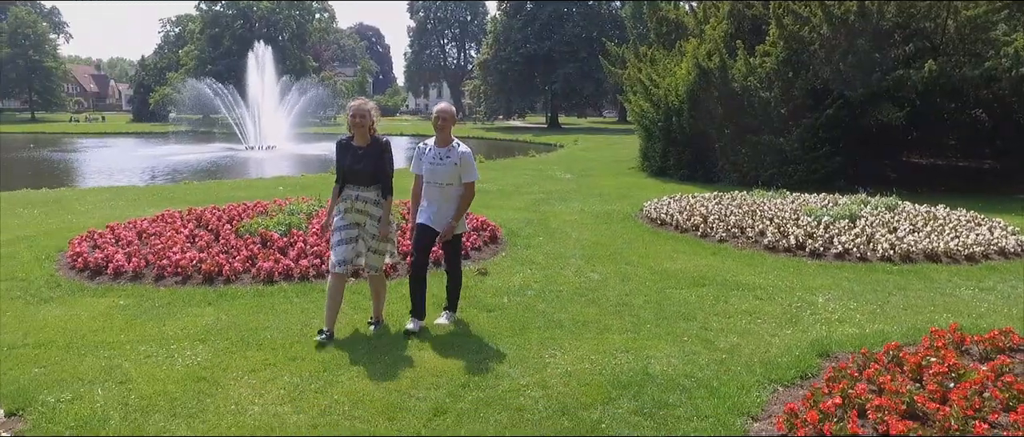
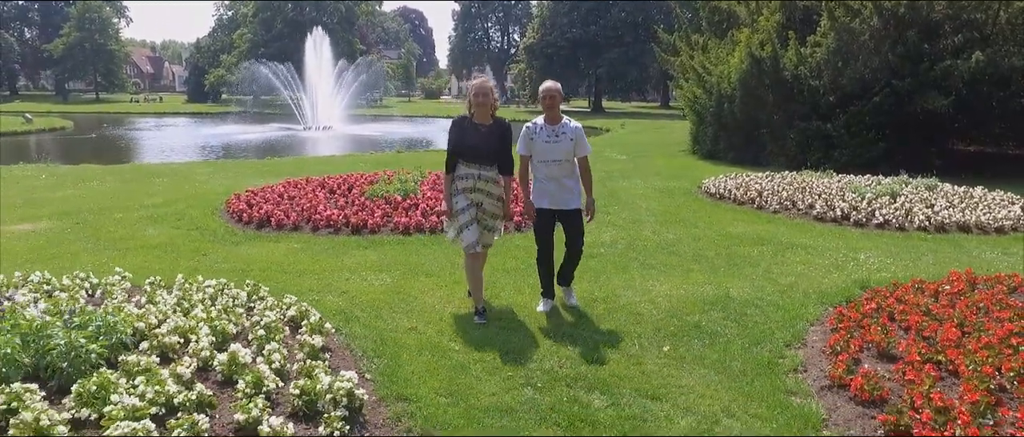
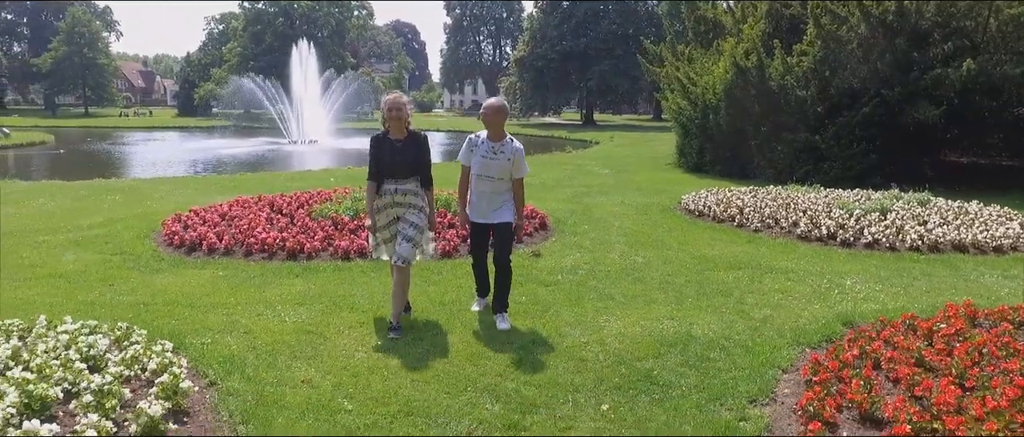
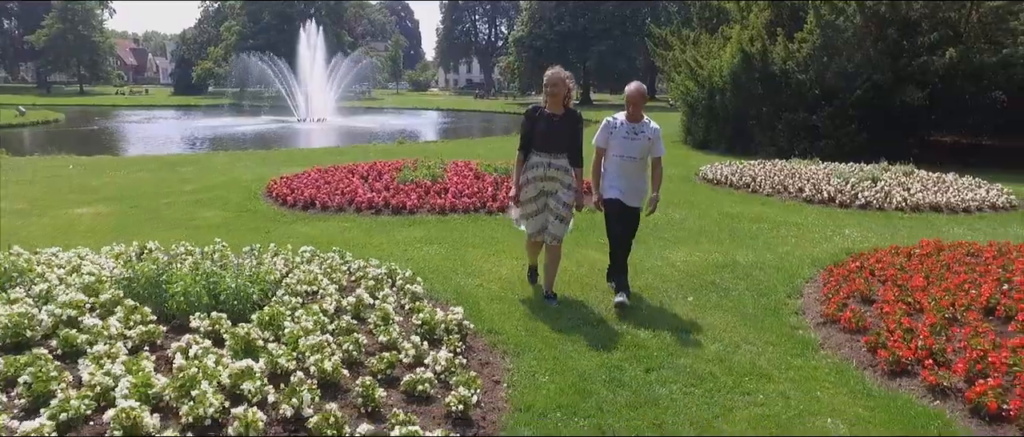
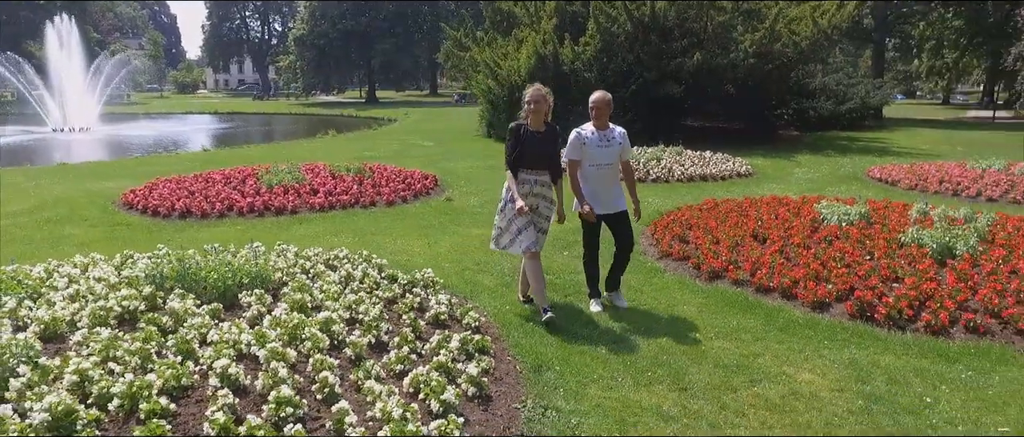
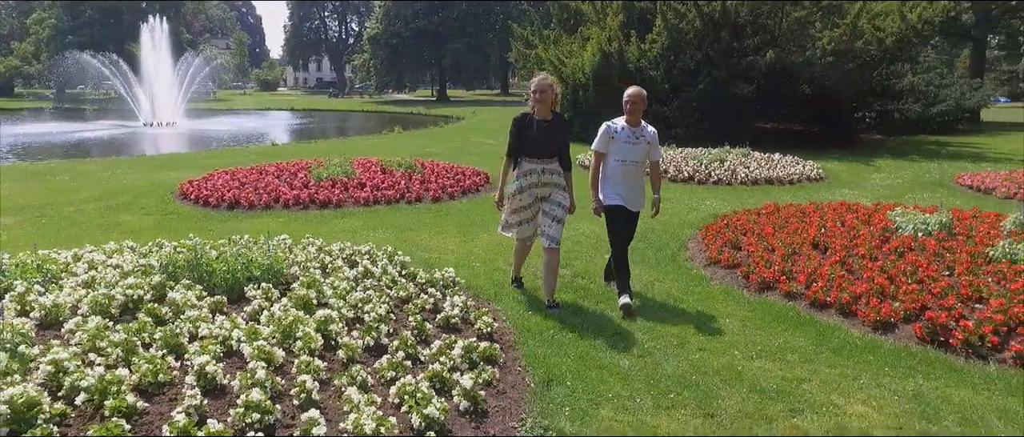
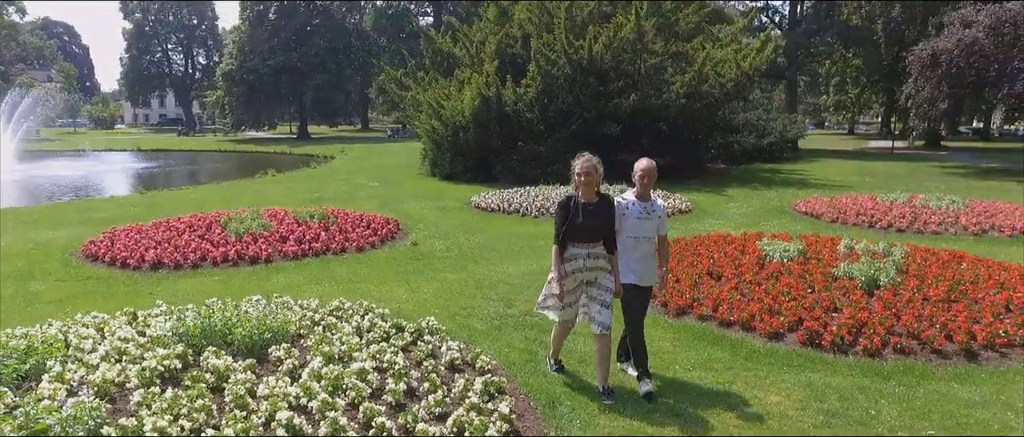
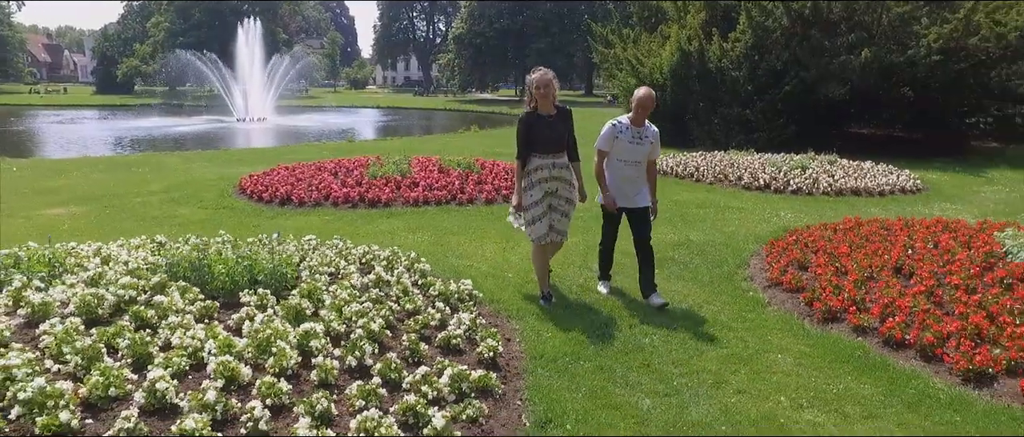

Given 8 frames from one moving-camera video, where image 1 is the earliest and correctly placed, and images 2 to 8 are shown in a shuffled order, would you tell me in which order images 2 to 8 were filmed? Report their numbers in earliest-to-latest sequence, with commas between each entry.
3, 2, 4, 8, 6, 5, 7
